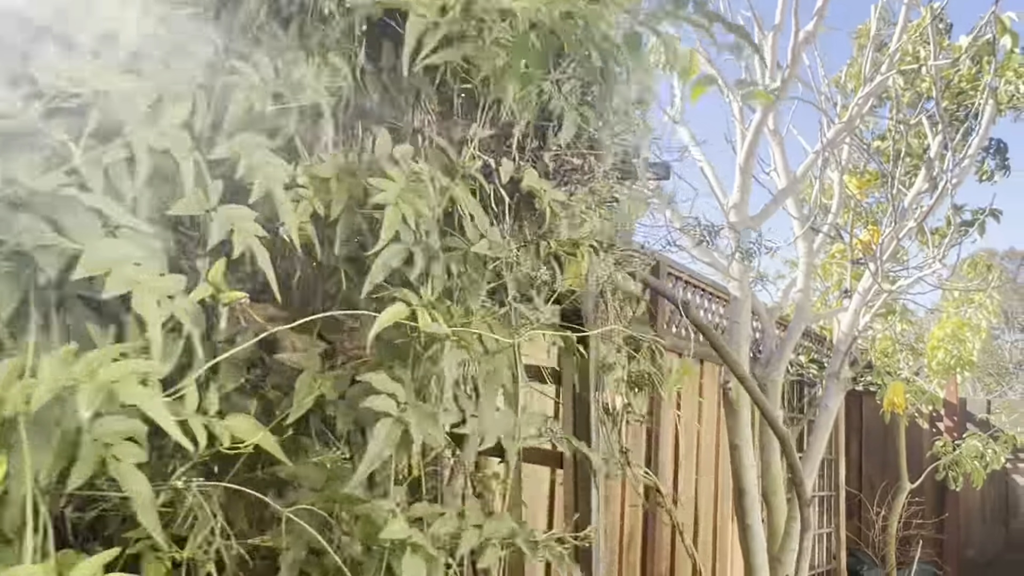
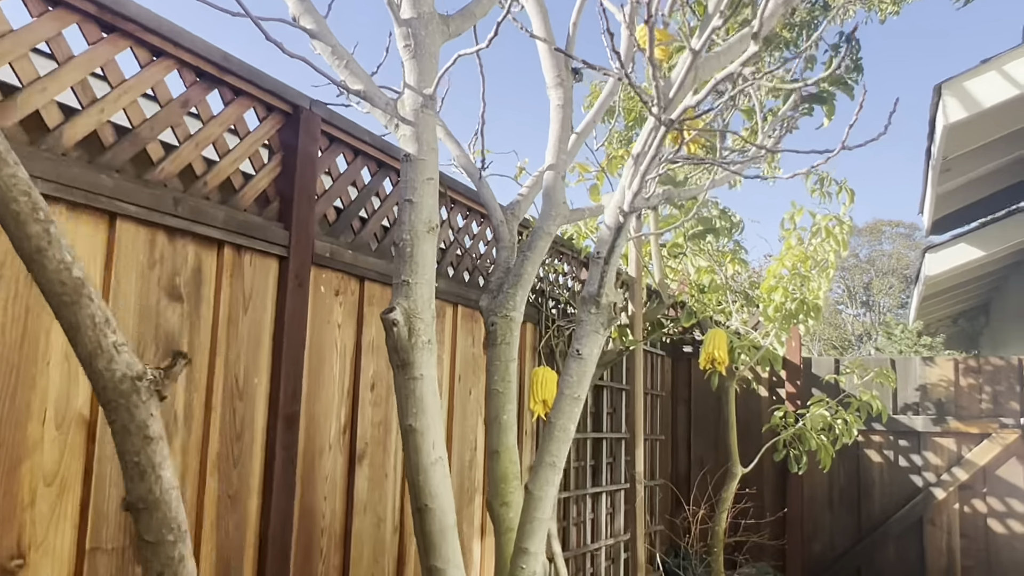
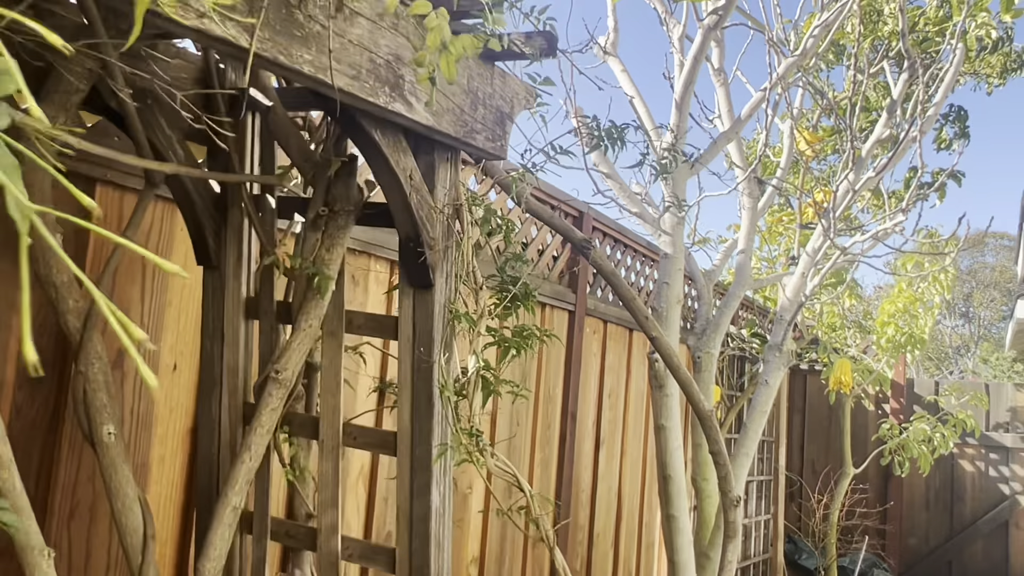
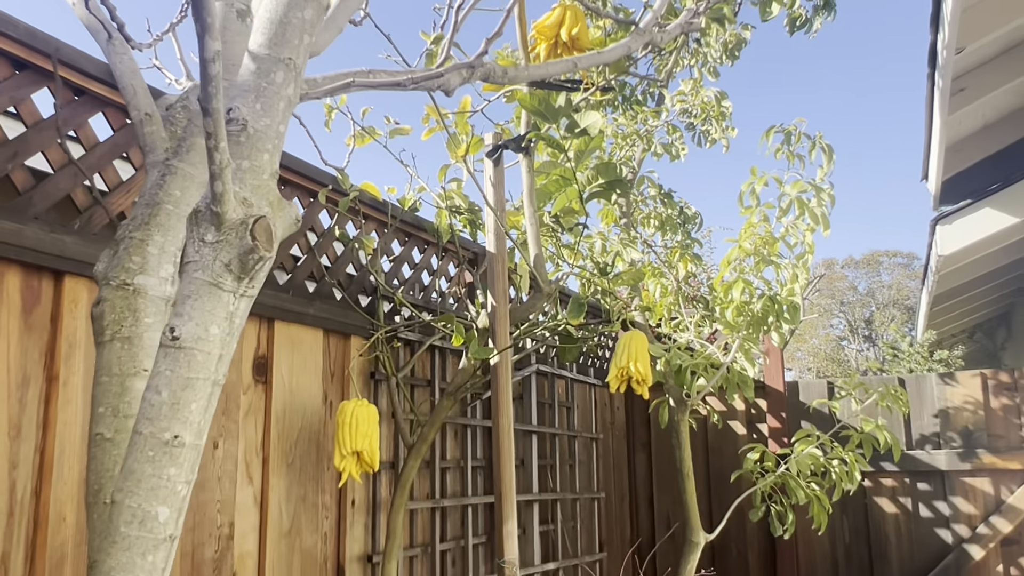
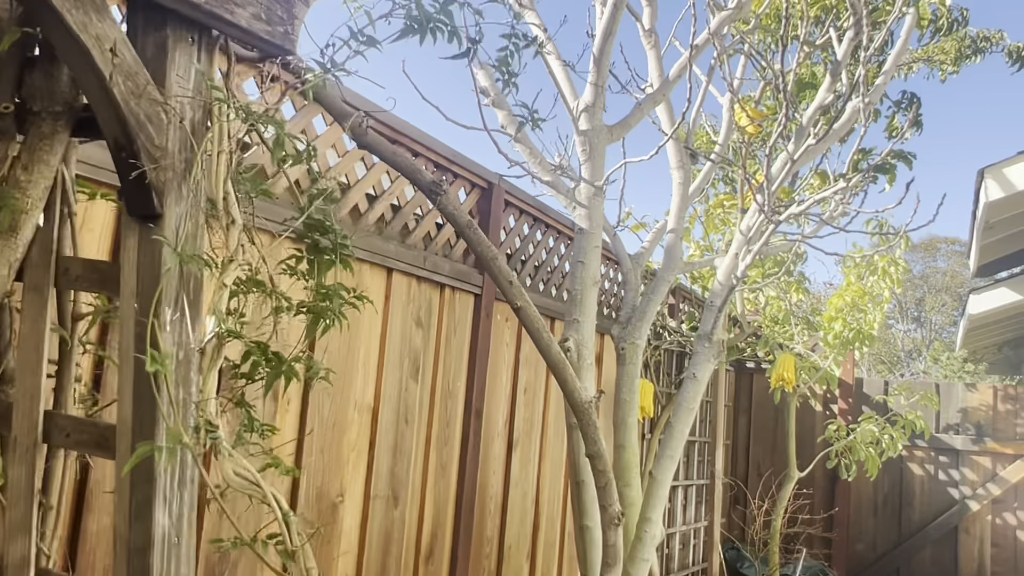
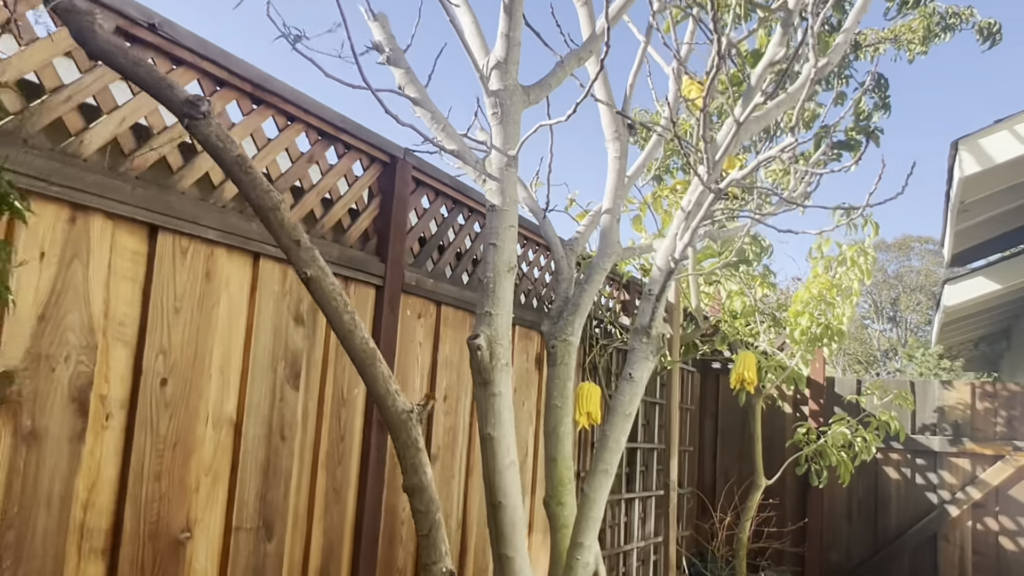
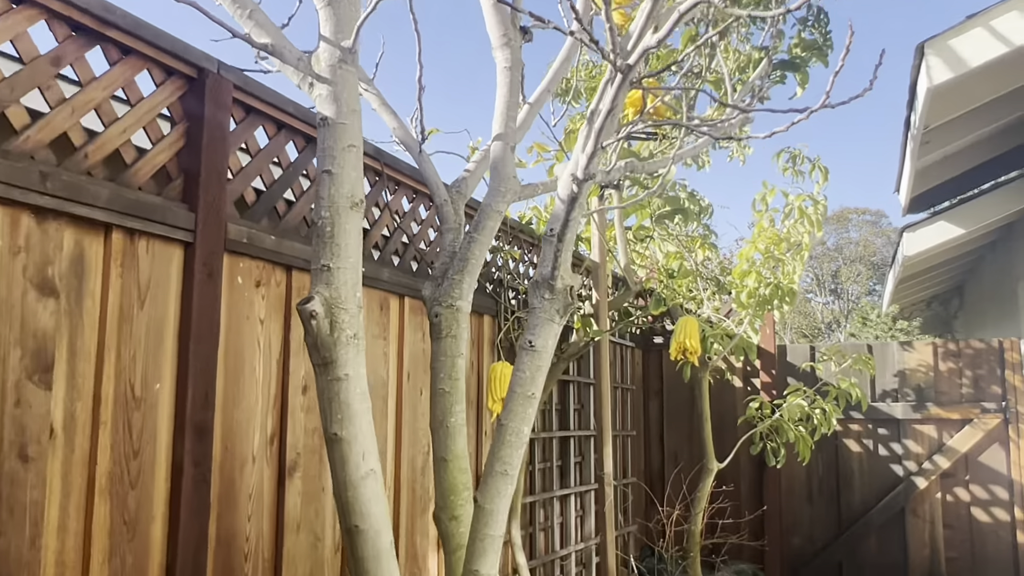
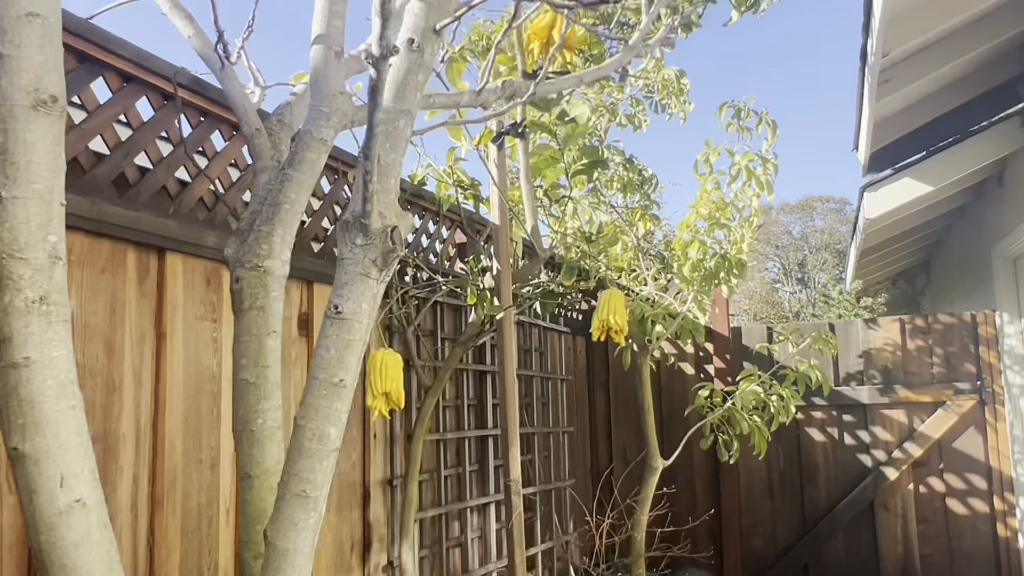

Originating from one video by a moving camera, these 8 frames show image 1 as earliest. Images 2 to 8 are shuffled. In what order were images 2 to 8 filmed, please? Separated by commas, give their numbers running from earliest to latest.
3, 5, 6, 2, 7, 8, 4
